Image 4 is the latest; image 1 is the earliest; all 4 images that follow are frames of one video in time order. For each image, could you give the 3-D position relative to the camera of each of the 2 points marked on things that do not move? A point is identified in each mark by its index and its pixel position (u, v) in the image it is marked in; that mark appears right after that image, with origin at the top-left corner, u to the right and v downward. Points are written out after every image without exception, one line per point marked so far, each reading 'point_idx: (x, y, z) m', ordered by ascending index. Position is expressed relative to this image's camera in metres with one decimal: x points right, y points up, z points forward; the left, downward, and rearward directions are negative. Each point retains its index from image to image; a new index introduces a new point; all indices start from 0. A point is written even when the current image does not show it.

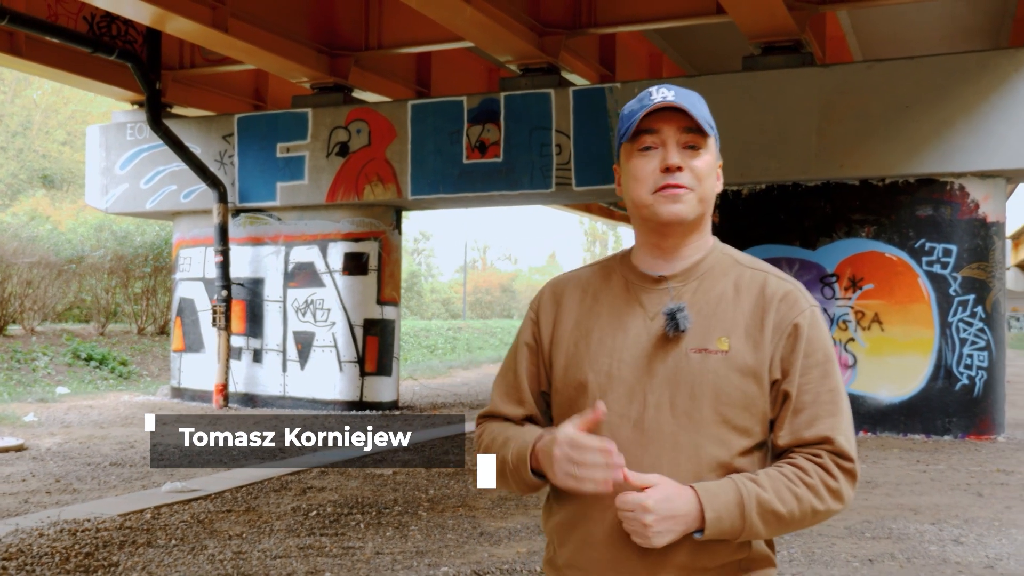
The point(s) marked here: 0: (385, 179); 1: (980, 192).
0: (-1.4, +1.2, +12.2) m
1: (+4.1, +0.8, +9.5) m
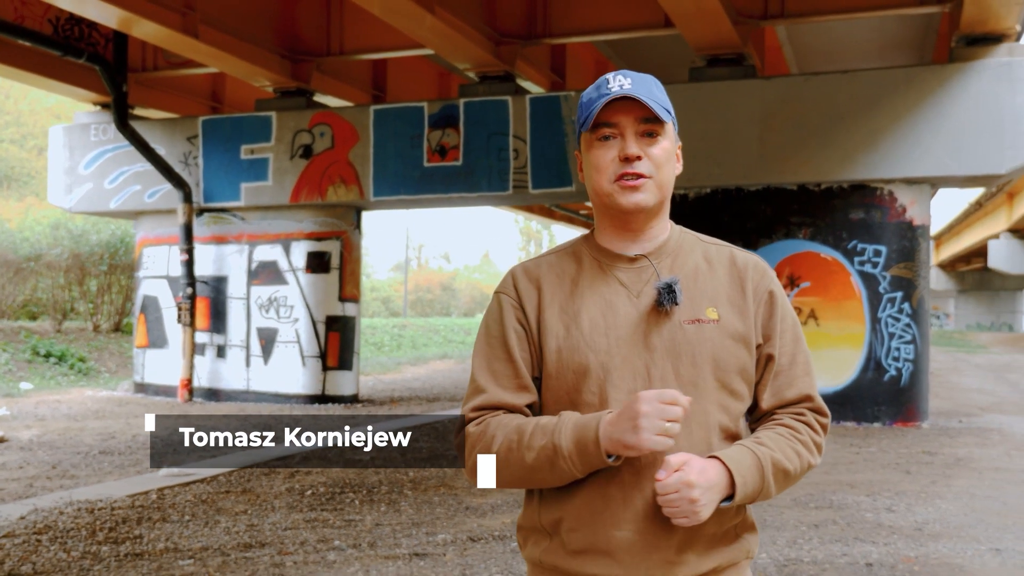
0: (-1.9, +1.2, +12.6) m
1: (+3.7, +0.9, +10.4) m
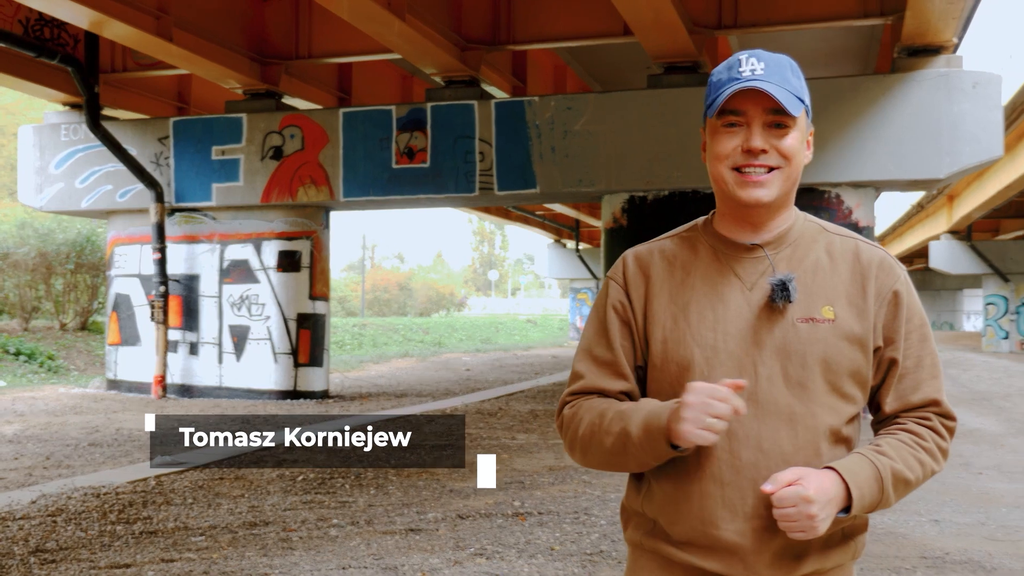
0: (-2.3, +1.3, +13.0) m
1: (+3.4, +0.9, +11.0) m
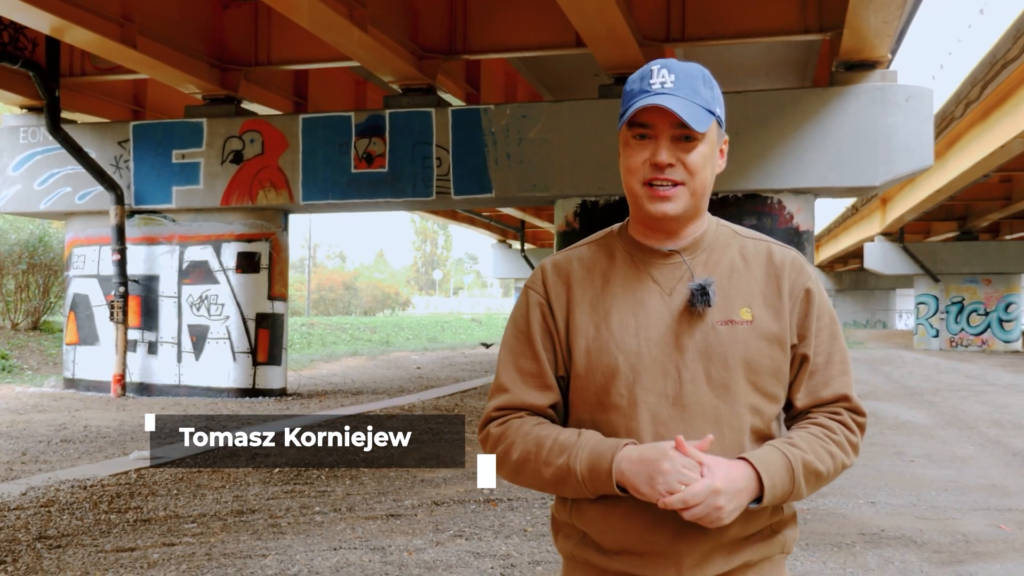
0: (-2.9, +1.3, +13.3) m
1: (+3.0, +0.9, +11.6) m
